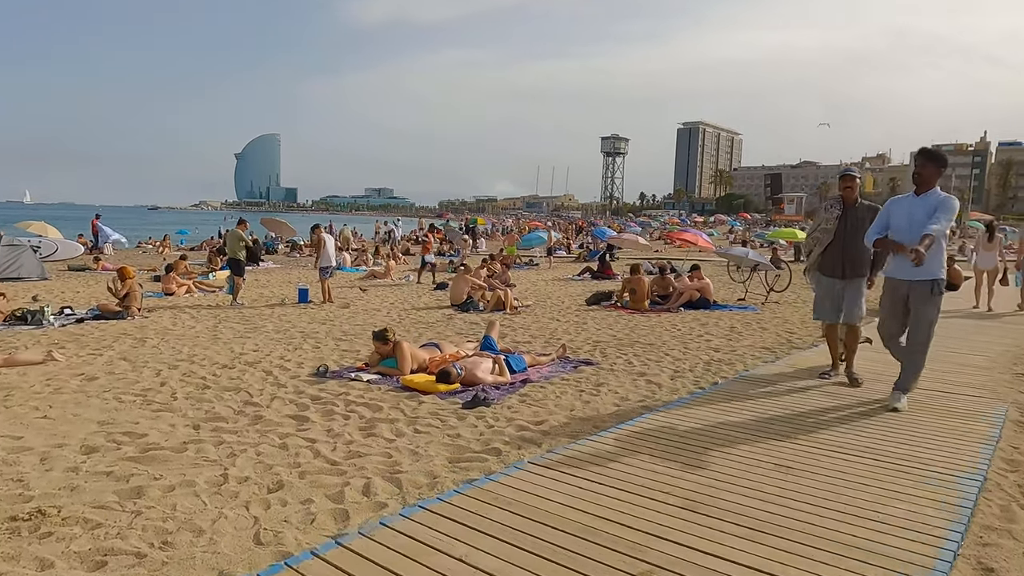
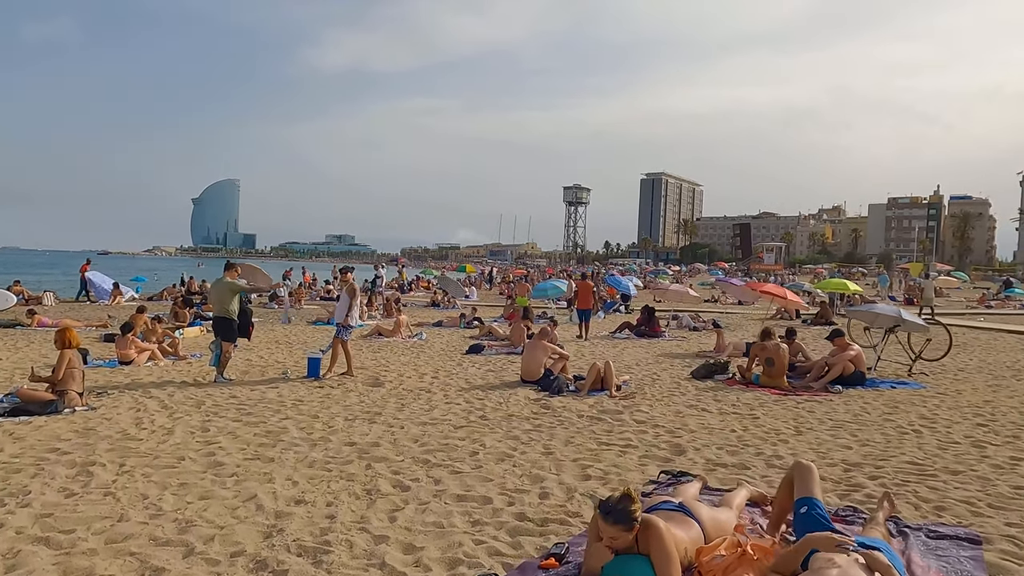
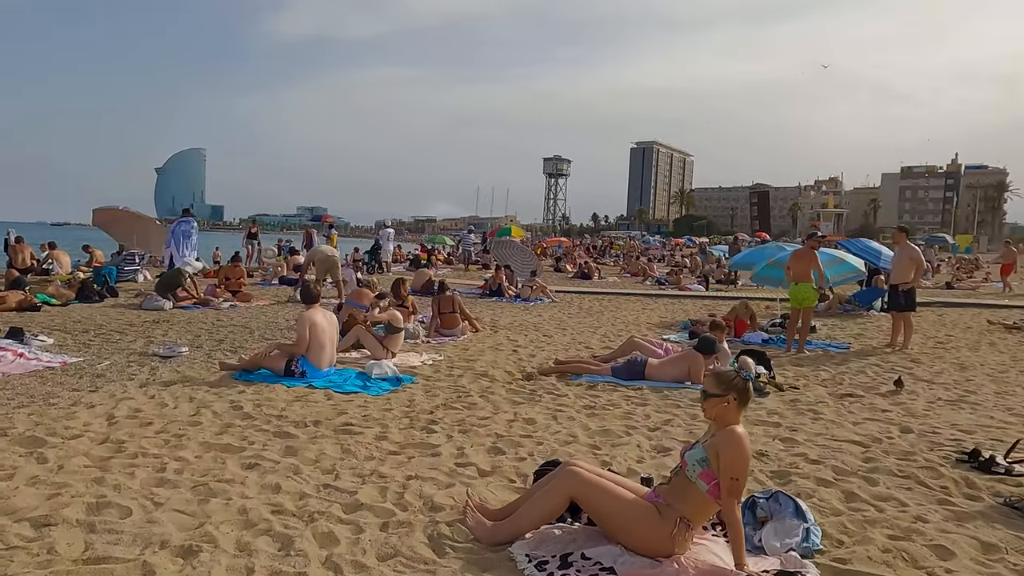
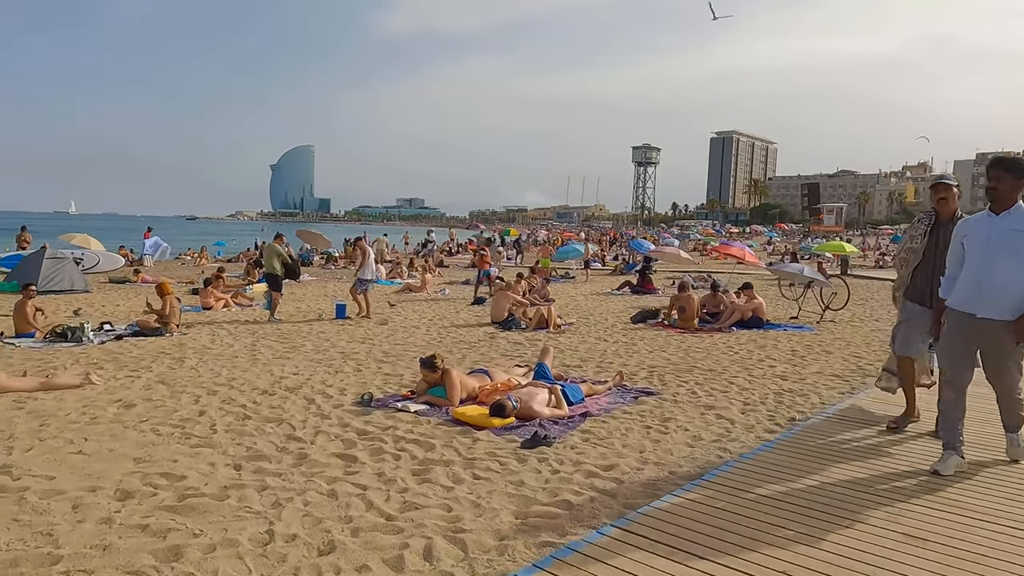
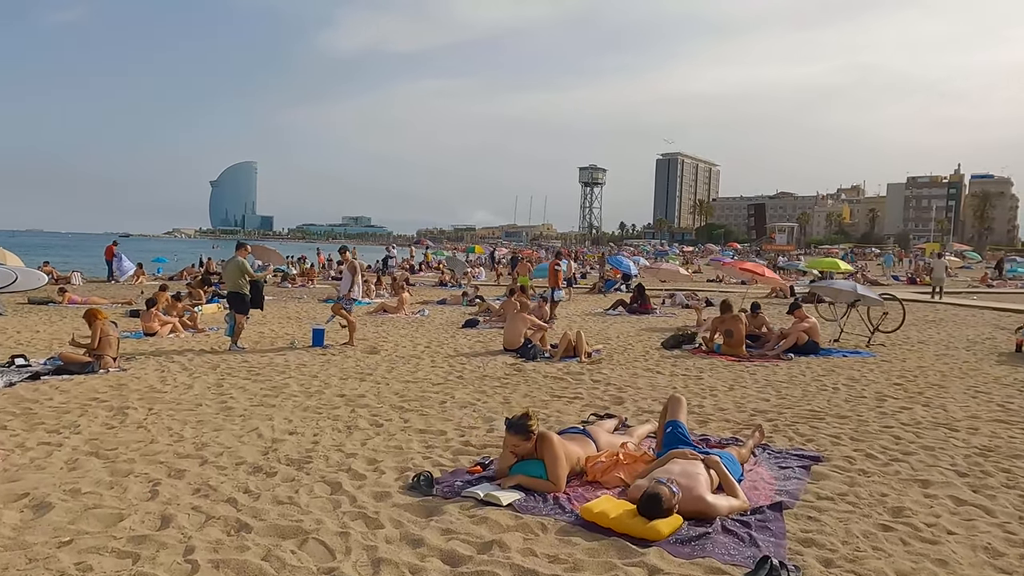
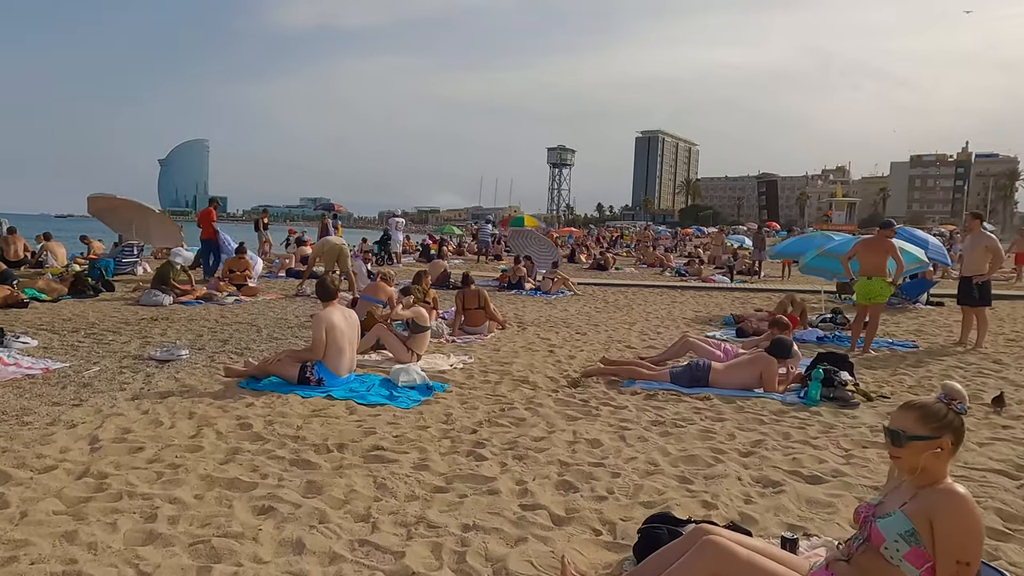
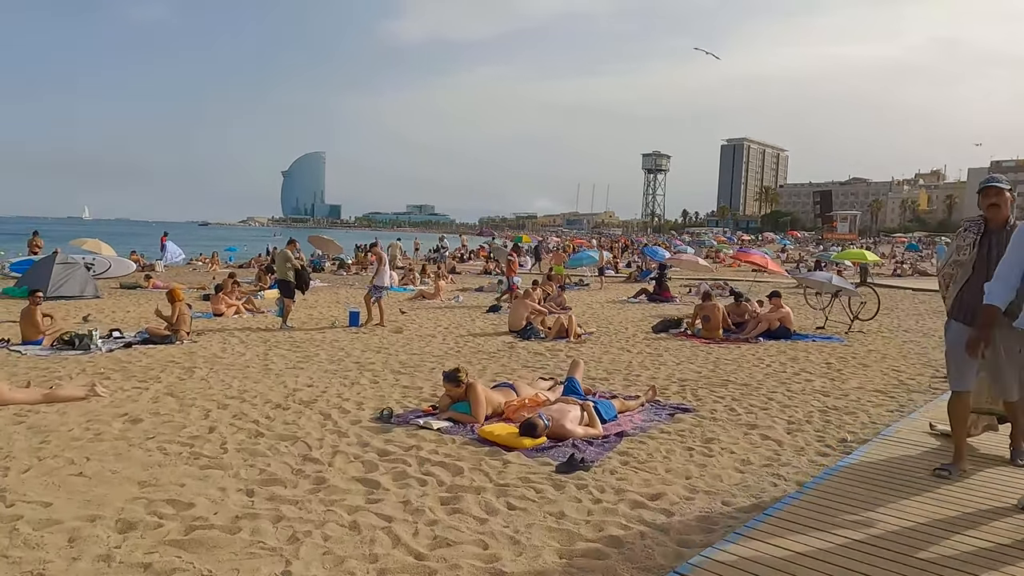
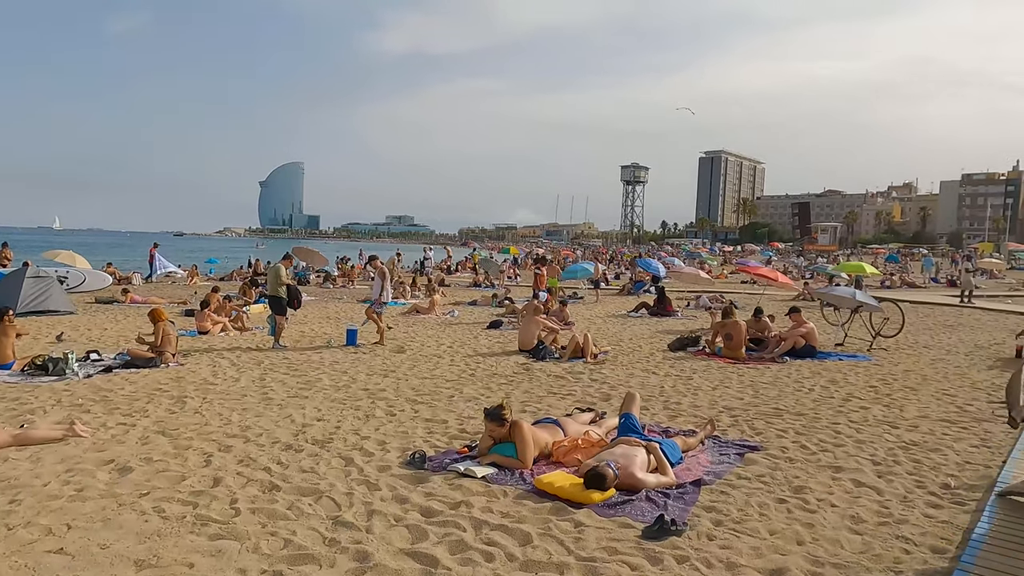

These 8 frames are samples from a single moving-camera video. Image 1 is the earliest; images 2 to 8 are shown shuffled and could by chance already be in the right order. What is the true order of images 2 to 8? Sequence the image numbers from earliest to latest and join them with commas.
4, 7, 8, 5, 2, 3, 6
